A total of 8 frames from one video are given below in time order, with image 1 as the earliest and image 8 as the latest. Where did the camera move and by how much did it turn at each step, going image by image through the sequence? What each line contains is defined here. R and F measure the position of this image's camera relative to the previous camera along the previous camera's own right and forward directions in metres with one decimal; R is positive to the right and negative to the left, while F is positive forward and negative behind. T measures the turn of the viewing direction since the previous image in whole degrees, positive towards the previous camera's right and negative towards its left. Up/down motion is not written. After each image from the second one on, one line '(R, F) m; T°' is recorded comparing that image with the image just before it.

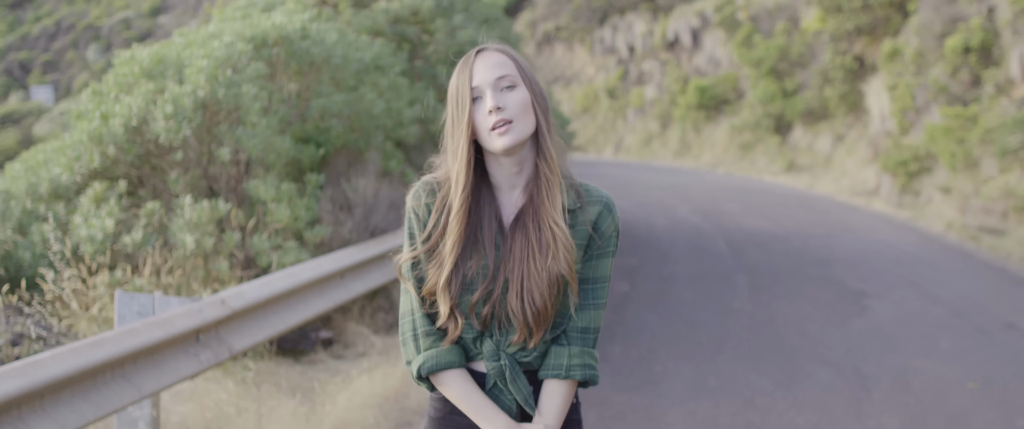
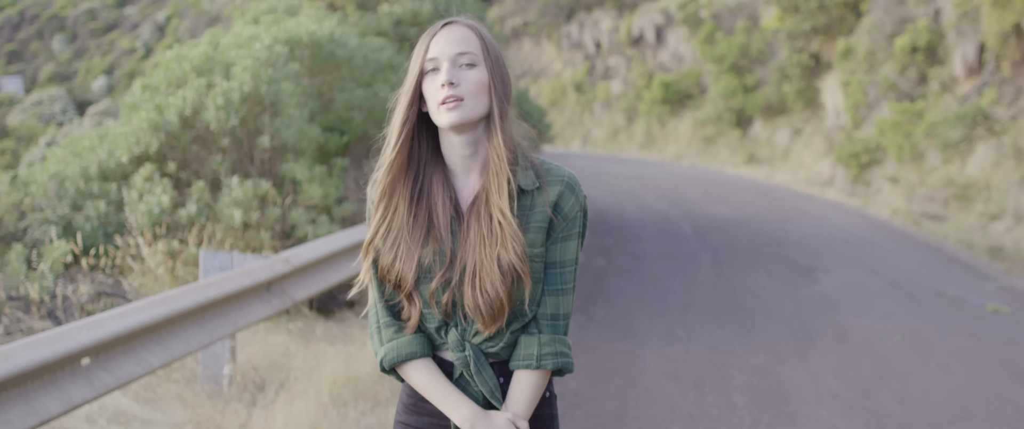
(-0.2, -0.8) m; +2°
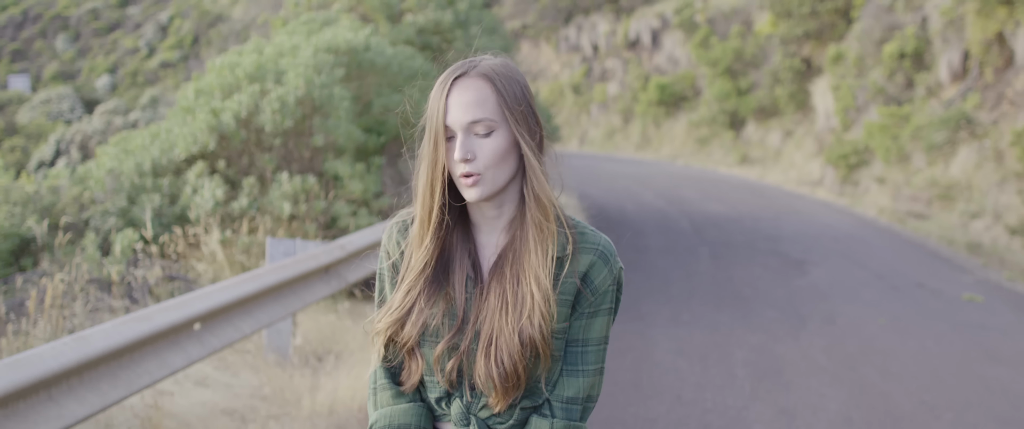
(-0.2, -0.6) m; 0°
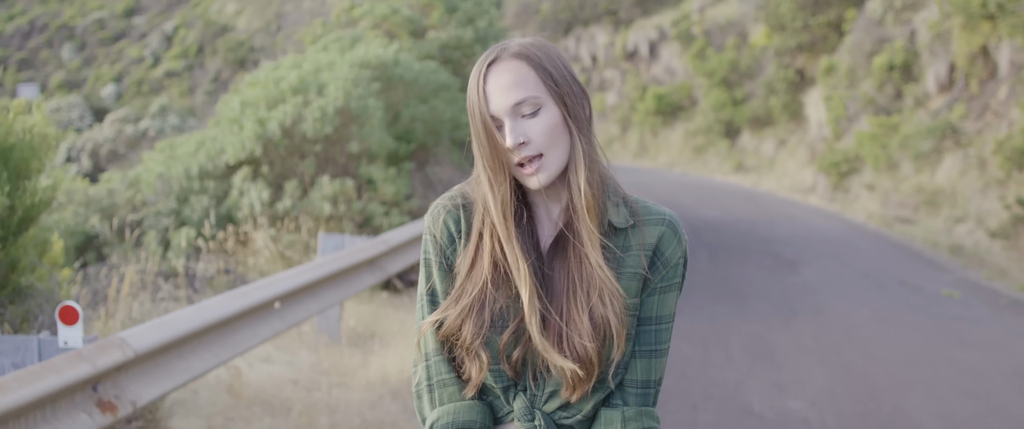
(-0.1, -0.6) m; 0°
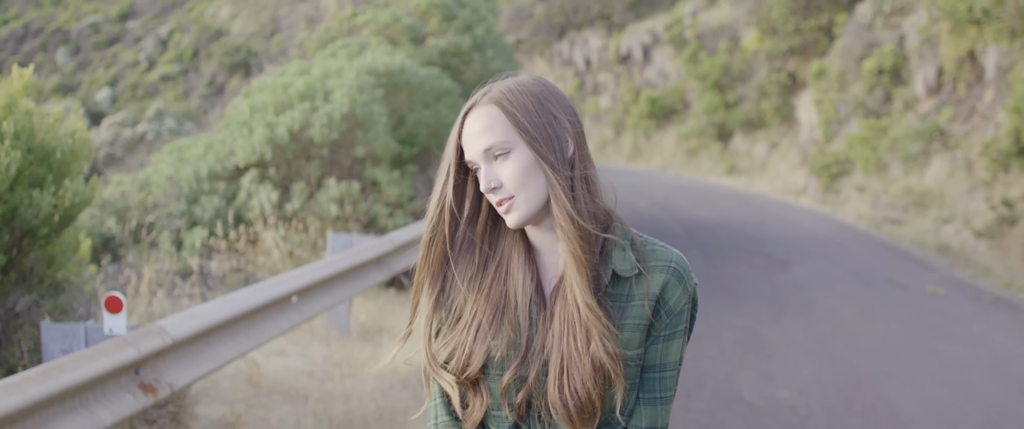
(0.0, -0.2) m; 0°
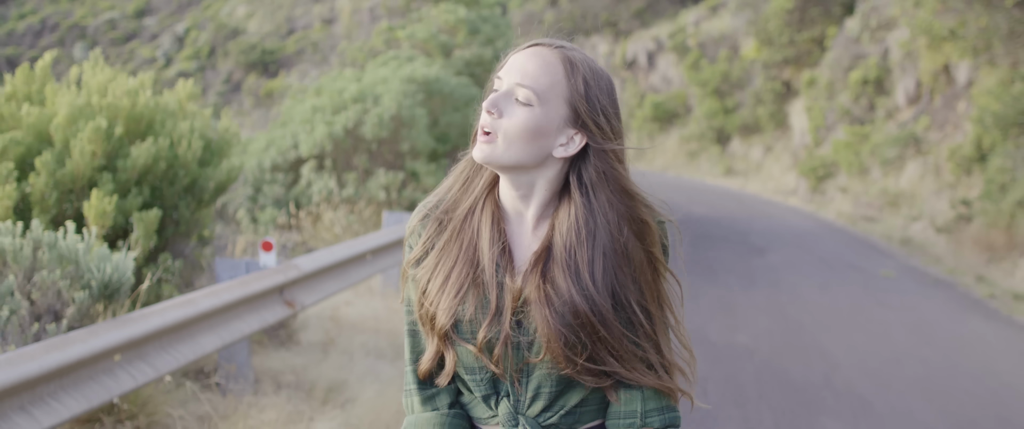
(-0.1, -1.4) m; 0°
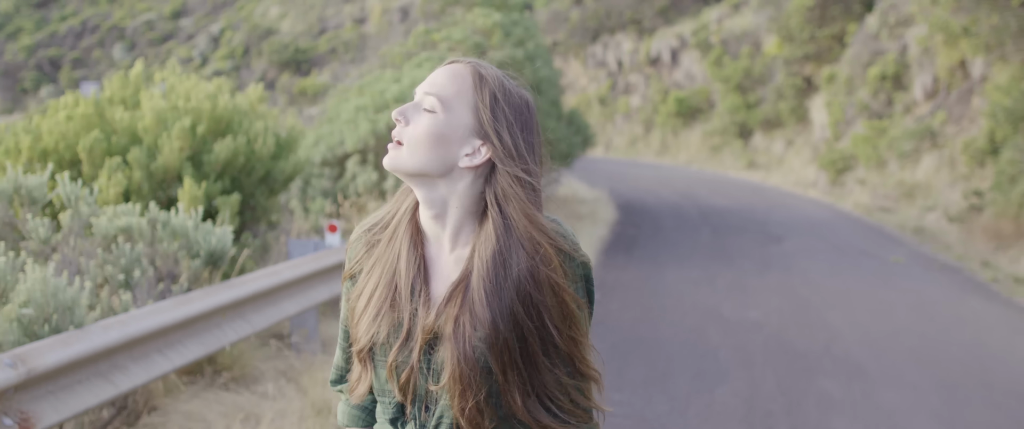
(0.0, -0.6) m; -1°
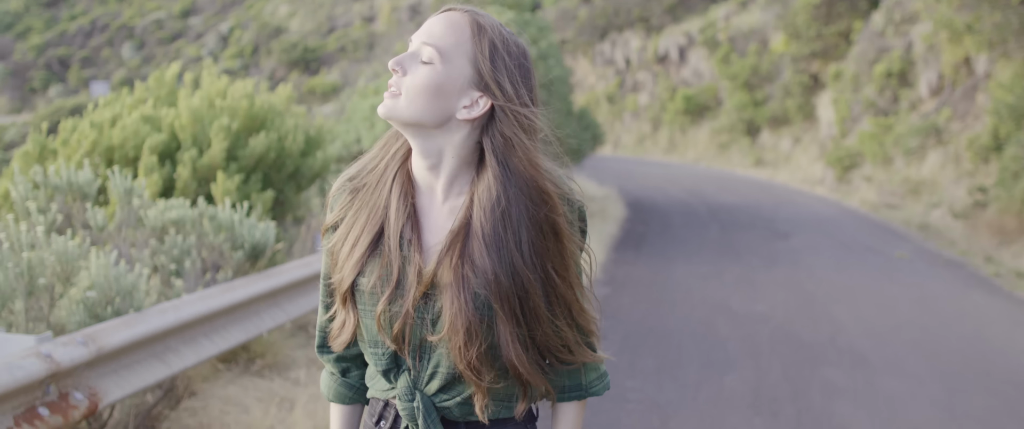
(0.0, -0.2) m; 0°
